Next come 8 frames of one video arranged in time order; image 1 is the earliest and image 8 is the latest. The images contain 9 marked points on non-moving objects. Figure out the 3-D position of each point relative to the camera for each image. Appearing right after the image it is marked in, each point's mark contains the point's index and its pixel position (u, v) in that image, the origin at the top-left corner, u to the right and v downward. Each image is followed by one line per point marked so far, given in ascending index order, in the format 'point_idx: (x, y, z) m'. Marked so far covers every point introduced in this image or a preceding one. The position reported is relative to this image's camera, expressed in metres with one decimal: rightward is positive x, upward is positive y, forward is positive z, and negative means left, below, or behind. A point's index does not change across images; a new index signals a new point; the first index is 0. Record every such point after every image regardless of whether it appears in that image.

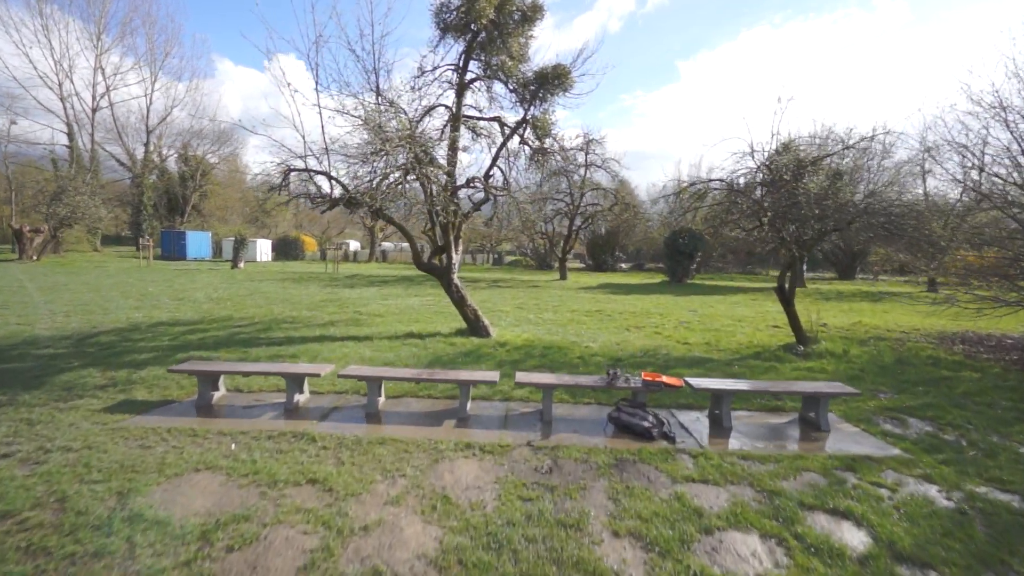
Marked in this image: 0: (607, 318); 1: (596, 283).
0: (+1.5, -0.5, +9.1) m
1: (+2.6, +0.1, +17.7) m
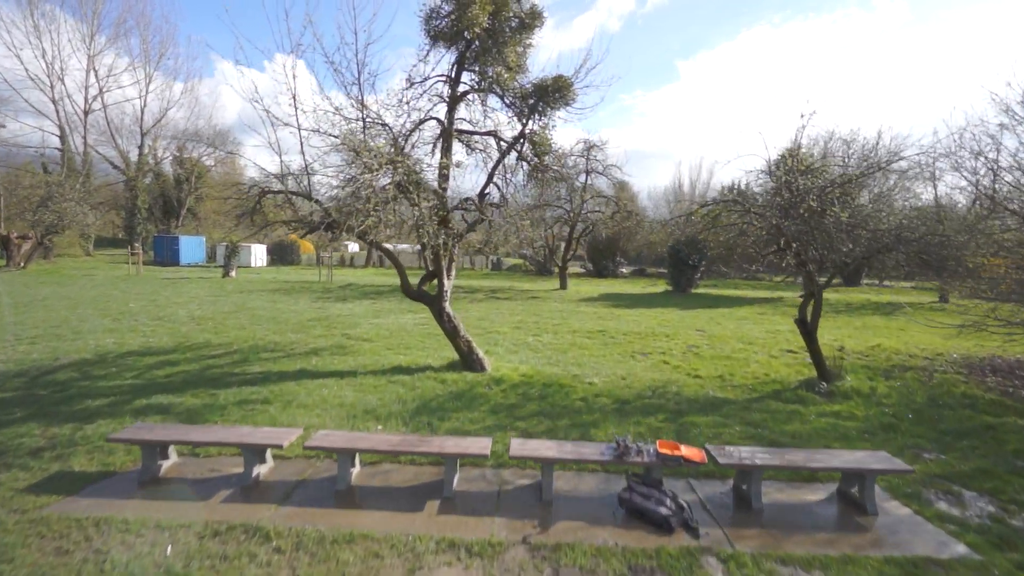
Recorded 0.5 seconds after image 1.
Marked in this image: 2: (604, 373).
0: (+1.5, -0.8, +8.6) m
1: (+2.6, -0.2, +17.2) m
2: (+1.0, -0.9, +6.3) m
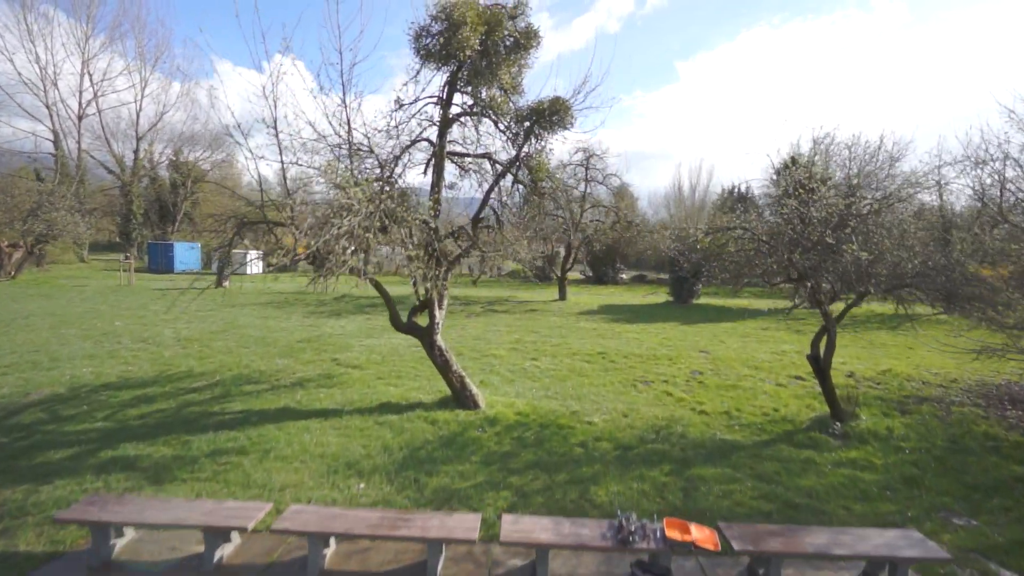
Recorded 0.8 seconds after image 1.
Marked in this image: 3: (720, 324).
0: (+1.4, -1.1, +8.2) m
1: (+2.5, -0.5, +16.8) m
2: (+1.0, -1.2, +5.9) m
3: (+4.6, -0.9, +12.7) m
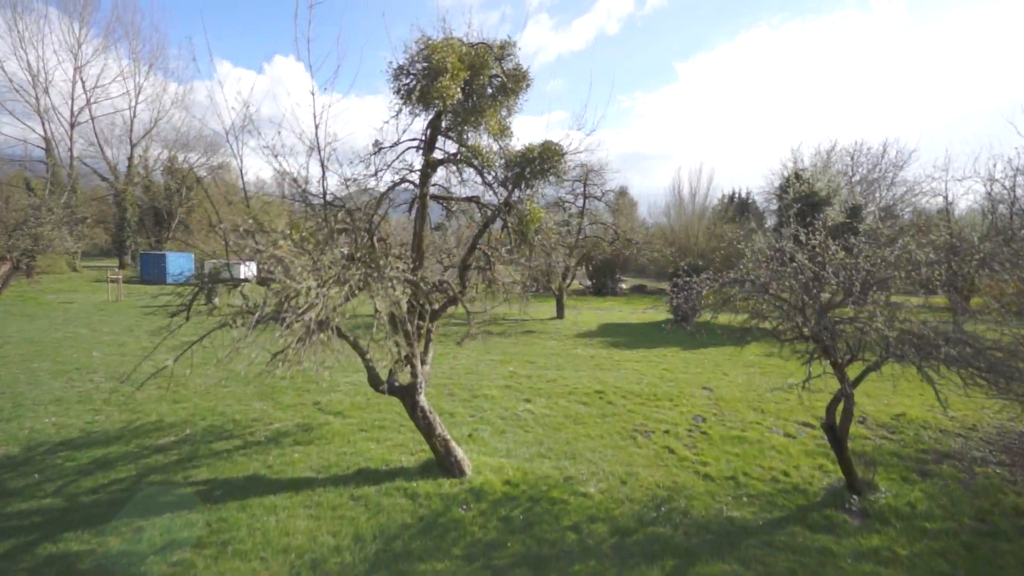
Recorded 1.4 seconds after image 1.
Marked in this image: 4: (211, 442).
0: (+1.3, -1.6, +7.8) m
1: (+2.4, -1.0, +16.4) m
2: (+0.9, -1.8, +5.5) m
3: (+4.5, -1.4, +12.2) m
4: (-3.2, -1.6, +6.0) m
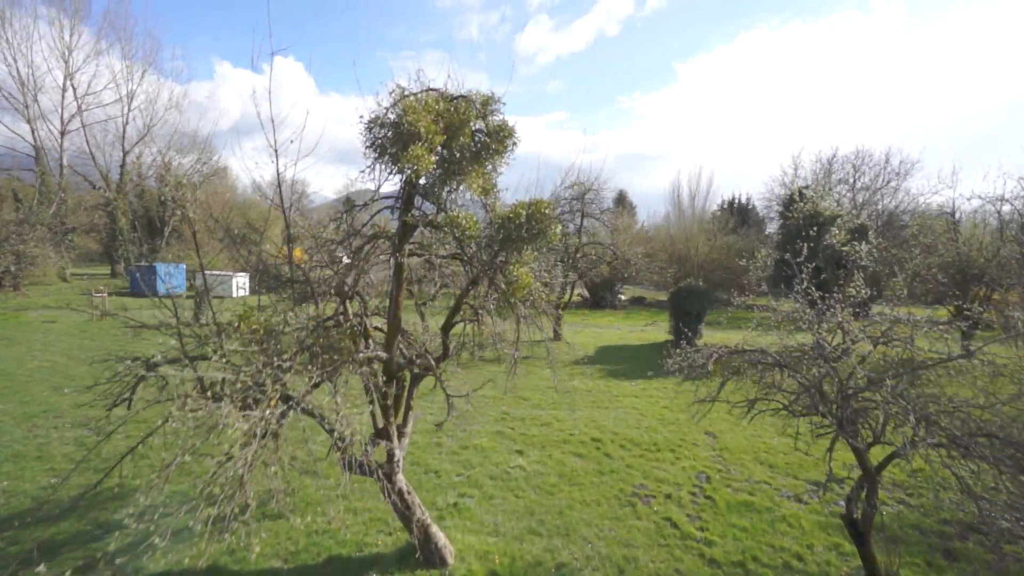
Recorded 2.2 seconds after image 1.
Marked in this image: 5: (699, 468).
0: (+1.2, -2.2, +7.3) m
1: (+2.3, -1.6, +15.9) m
2: (+0.7, -2.3, +5.0) m
3: (+4.4, -2.0, +11.8) m
4: (-3.3, -2.2, +5.5) m
5: (+2.3, -2.2, +7.2) m
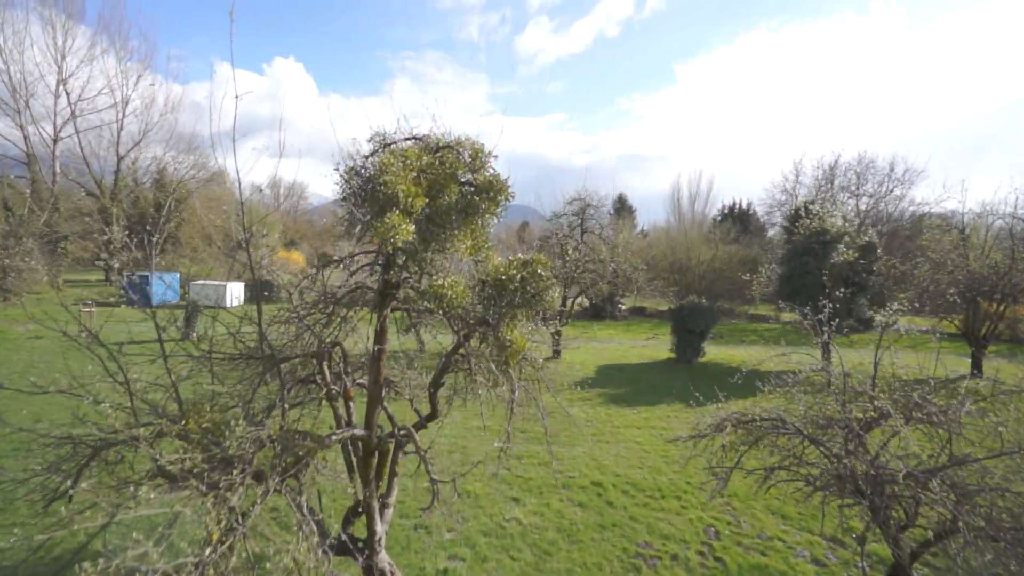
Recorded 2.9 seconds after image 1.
0: (+1.1, -2.7, +6.9) m
1: (+2.2, -2.1, +15.5) m
2: (+0.7, -2.8, +4.6) m
3: (+4.3, -2.5, +11.3) m
4: (-3.3, -2.7, +5.1) m
5: (+2.3, -2.7, +6.7) m
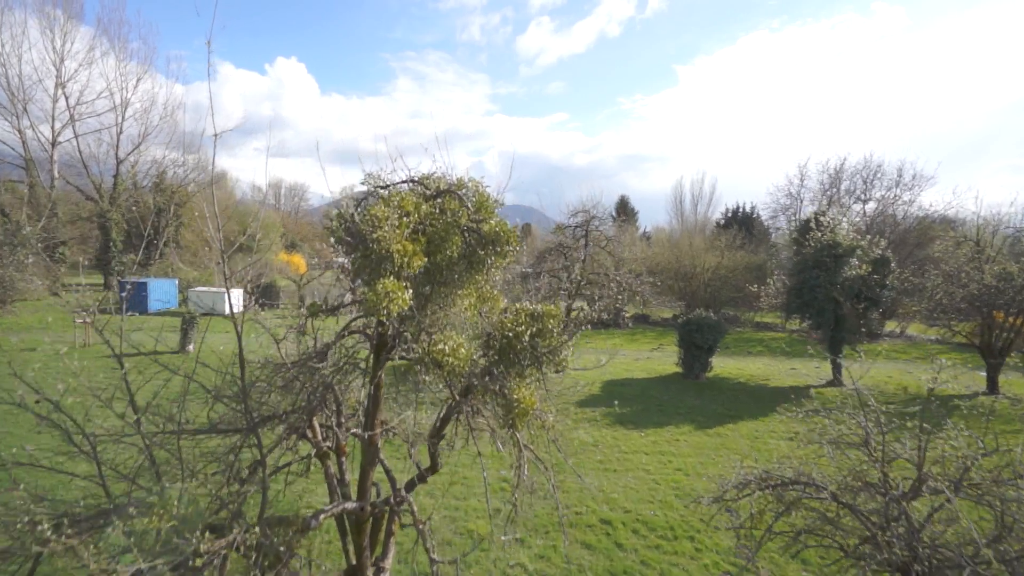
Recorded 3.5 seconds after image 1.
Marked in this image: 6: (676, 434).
0: (+1.2, -3.0, +6.5) m
1: (+2.3, -2.5, +15.1) m
2: (+0.7, -3.2, +4.2) m
3: (+4.4, -2.8, +10.9) m
4: (-3.3, -3.0, +4.7) m
5: (+2.3, -3.1, +6.3) m
6: (+3.1, -2.8, +11.1) m
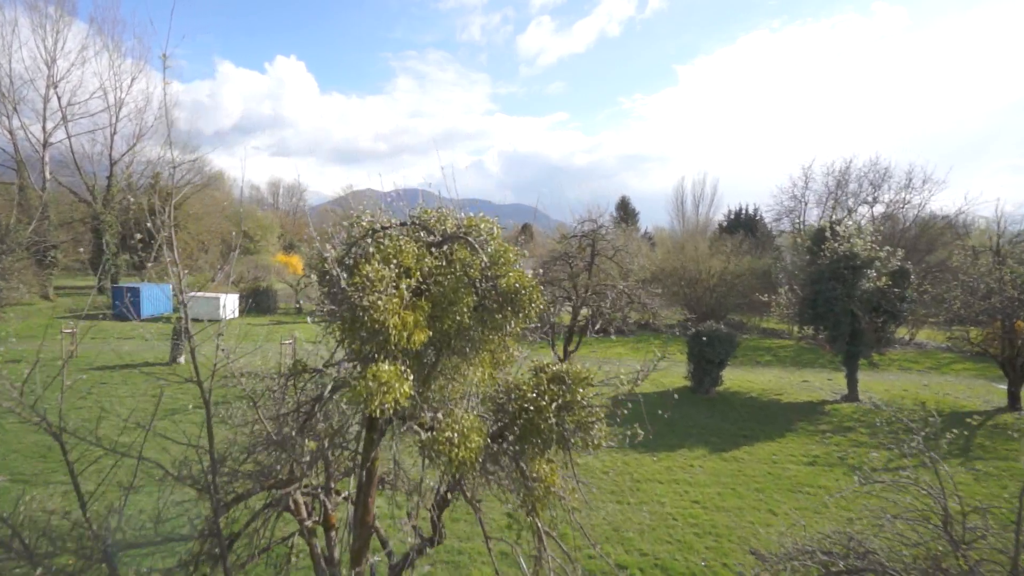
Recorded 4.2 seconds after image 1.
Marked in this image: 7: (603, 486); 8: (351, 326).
0: (+1.3, -3.4, +5.9) m
1: (+2.4, -2.8, +14.5) m
2: (+0.8, -3.5, +3.6) m
3: (+4.5, -3.1, +10.4) m
4: (-3.2, -3.3, +4.1) m
5: (+2.4, -3.4, +5.8) m
6: (+3.2, -3.1, +10.5) m
7: (+1.4, -3.1, +9.2) m
8: (-0.6, -0.1, +2.4) m
